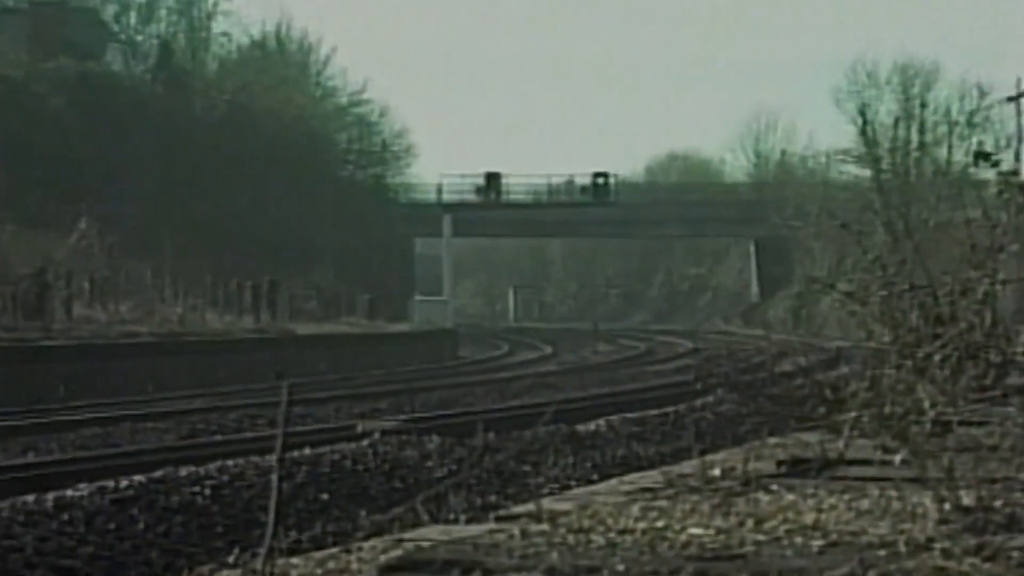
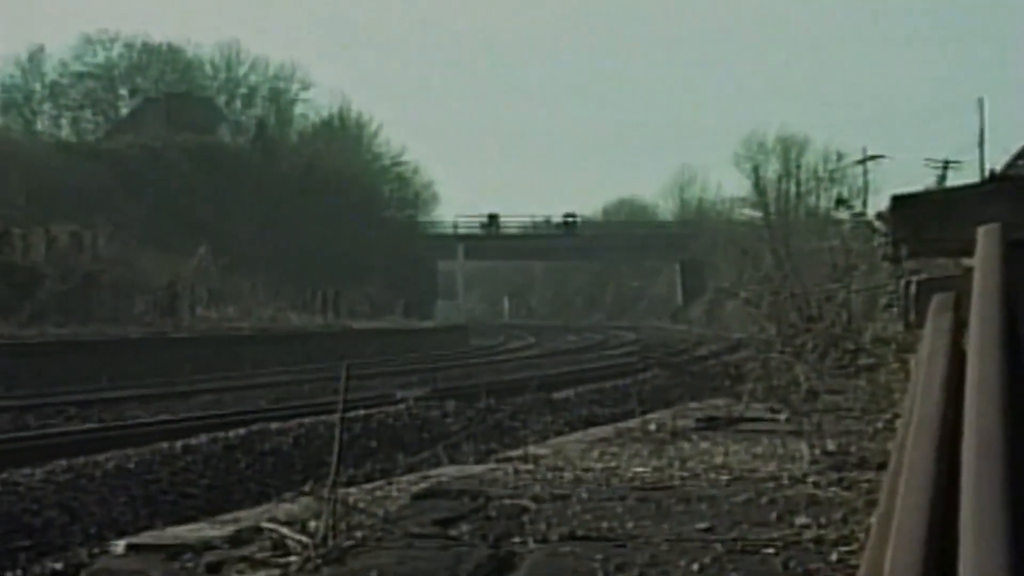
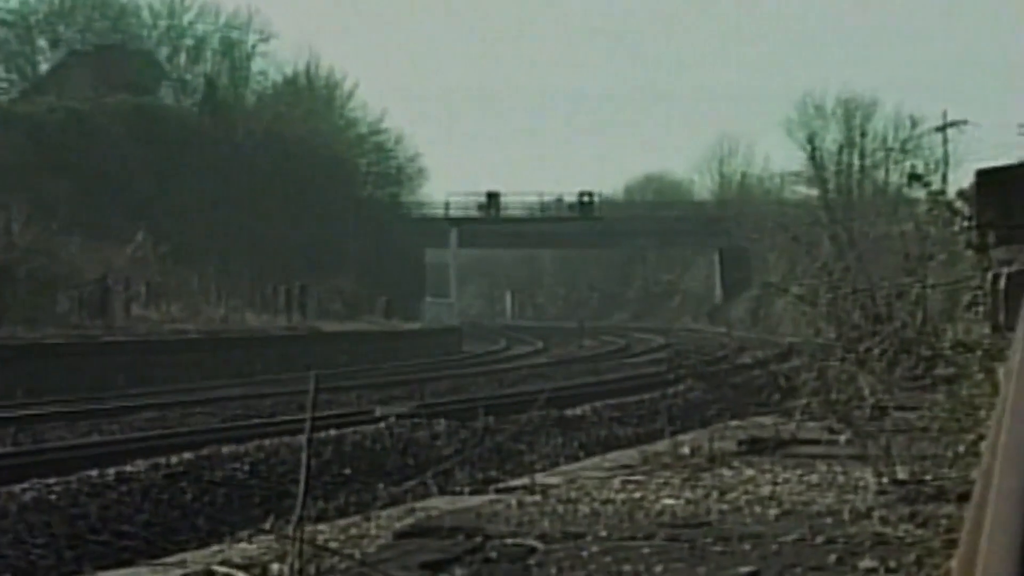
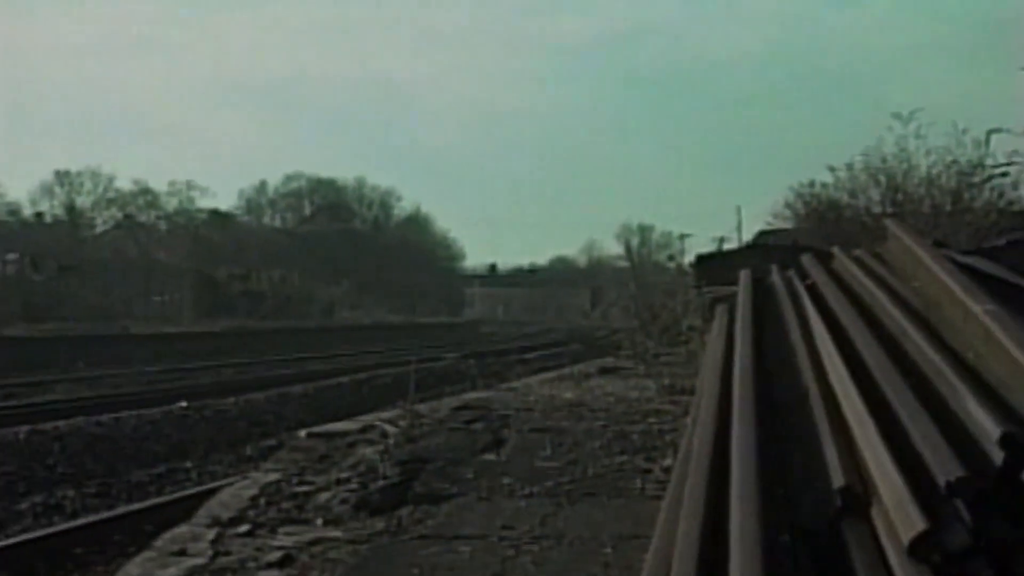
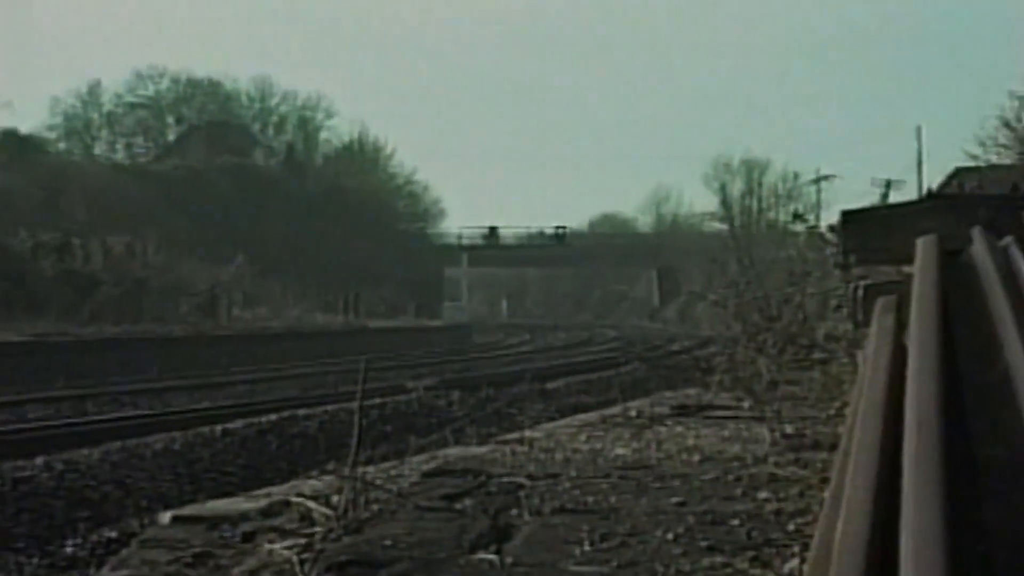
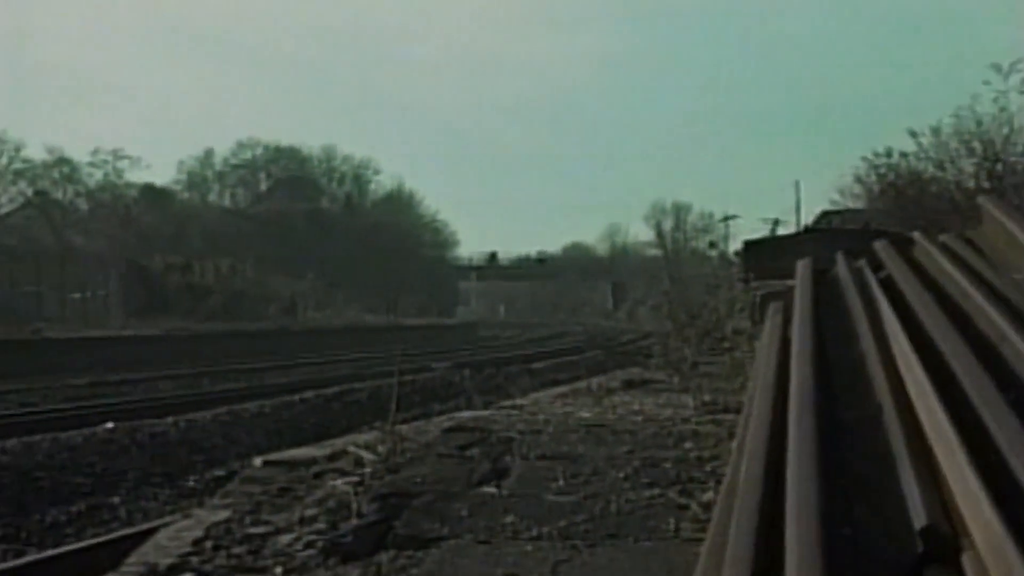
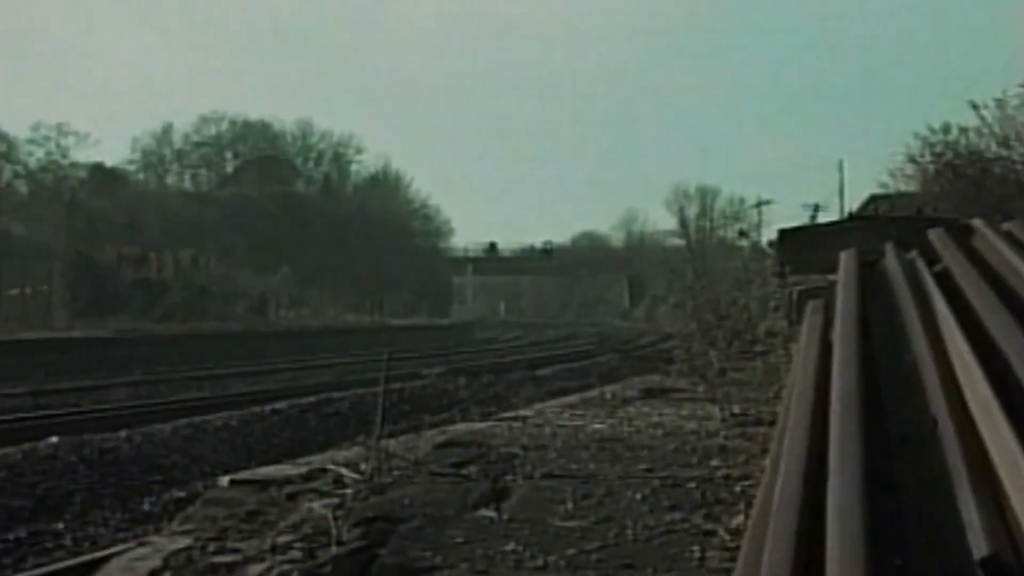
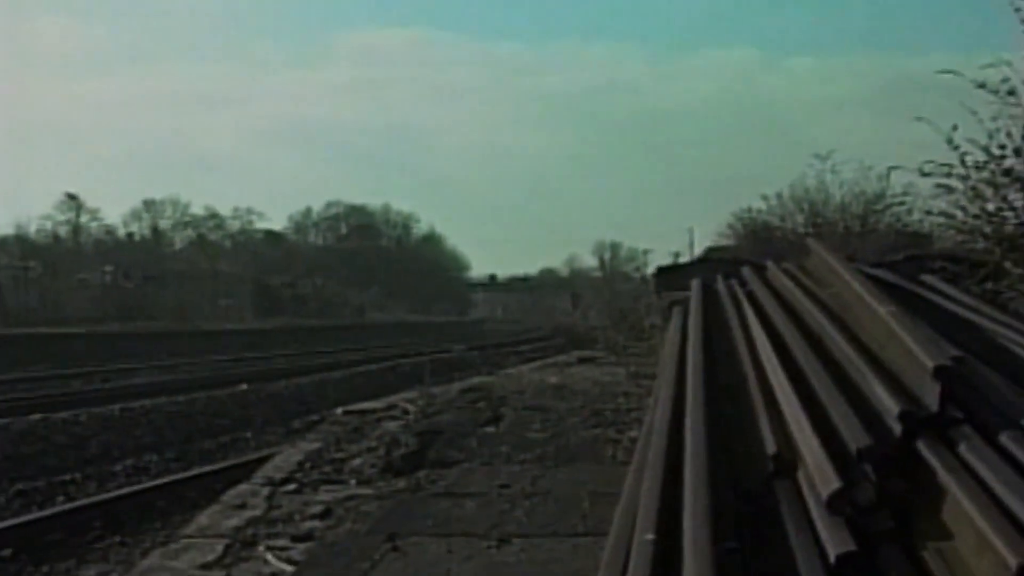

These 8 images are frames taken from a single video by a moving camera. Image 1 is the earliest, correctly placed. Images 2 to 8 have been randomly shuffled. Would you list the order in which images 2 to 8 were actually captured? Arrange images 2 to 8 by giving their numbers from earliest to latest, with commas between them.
3, 2, 5, 7, 6, 4, 8
